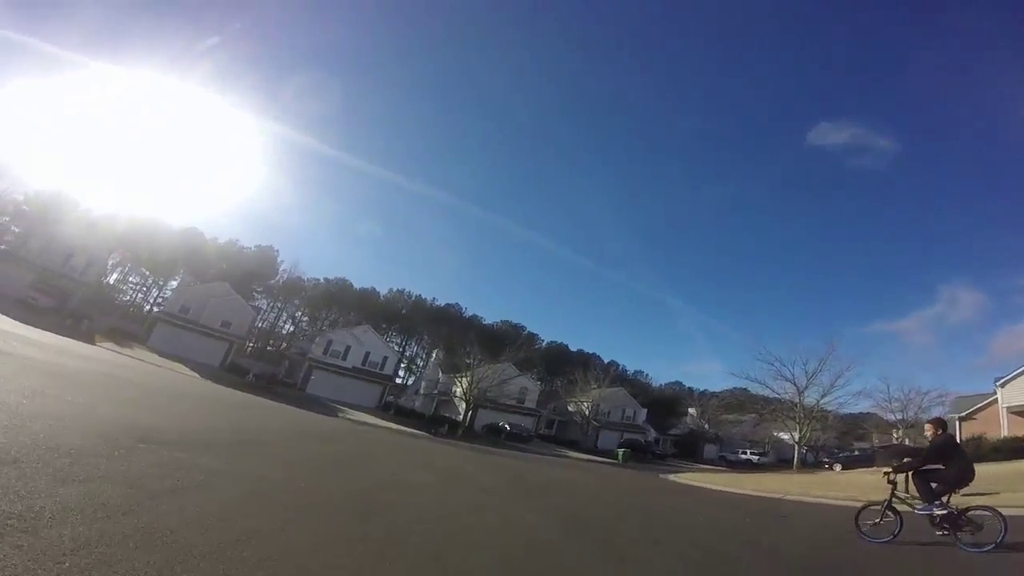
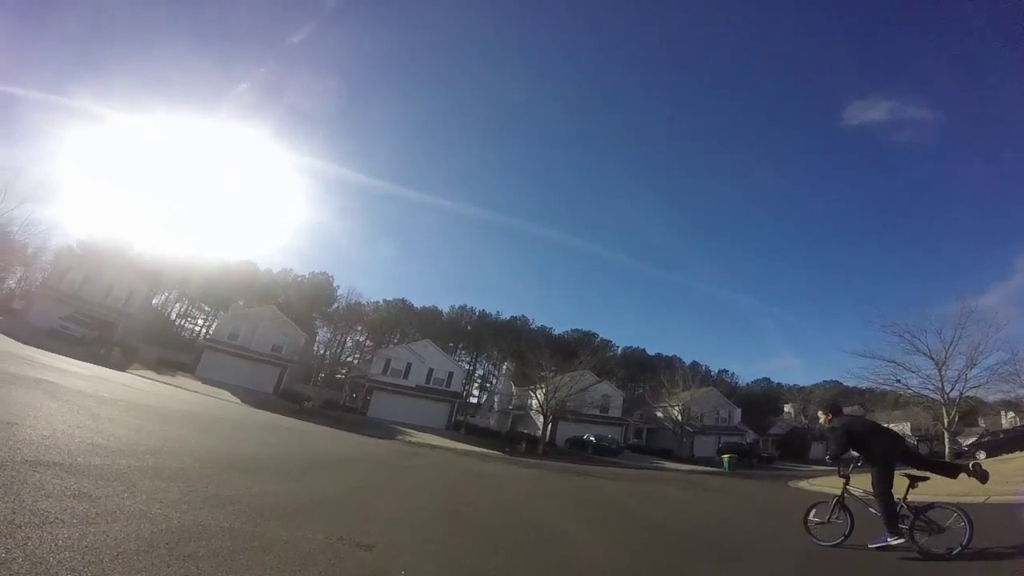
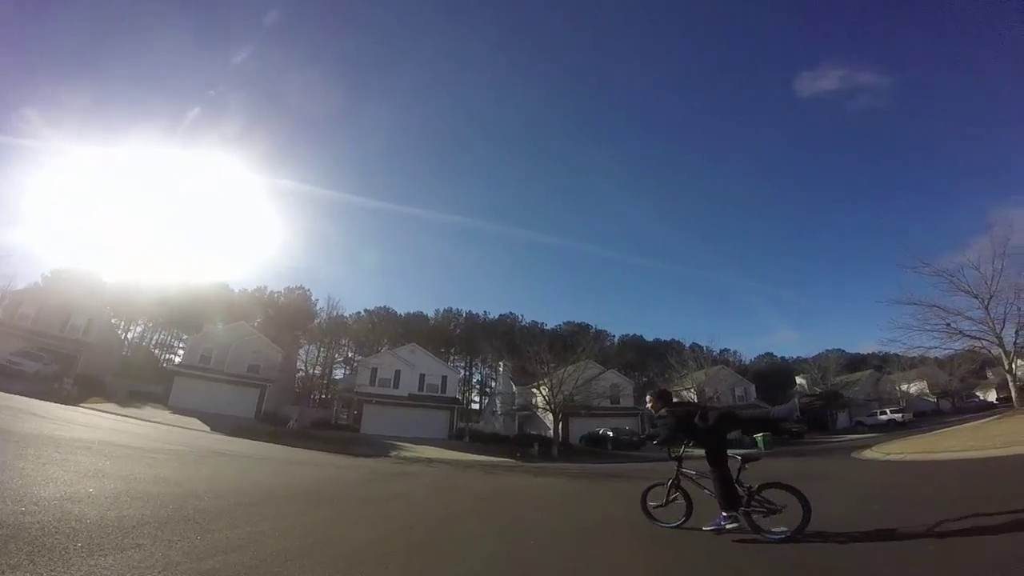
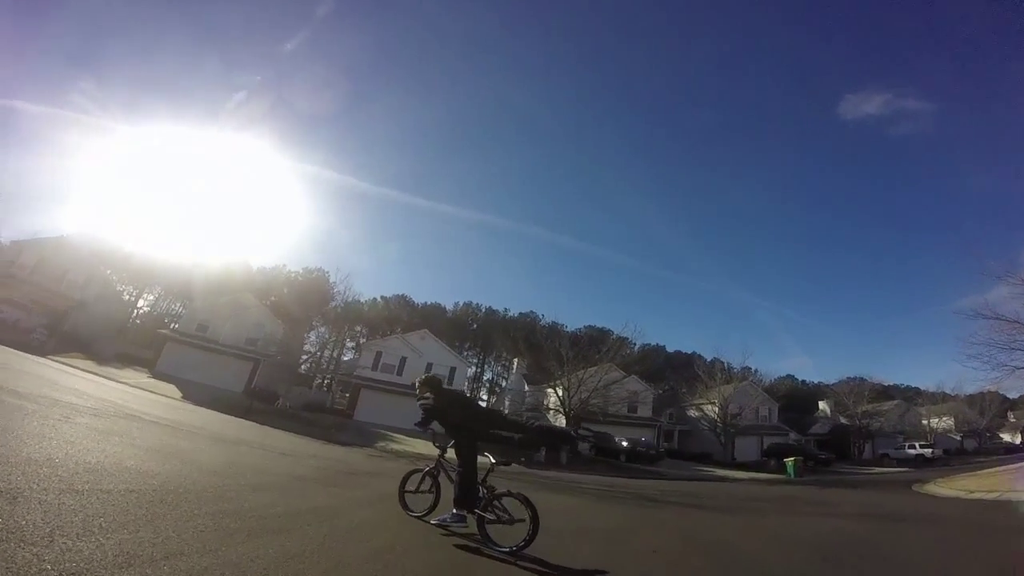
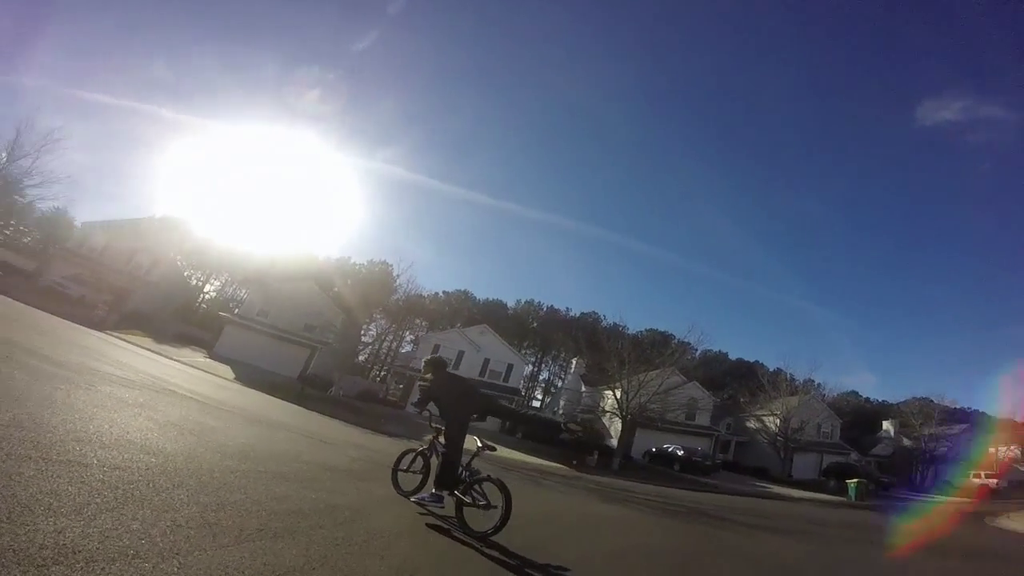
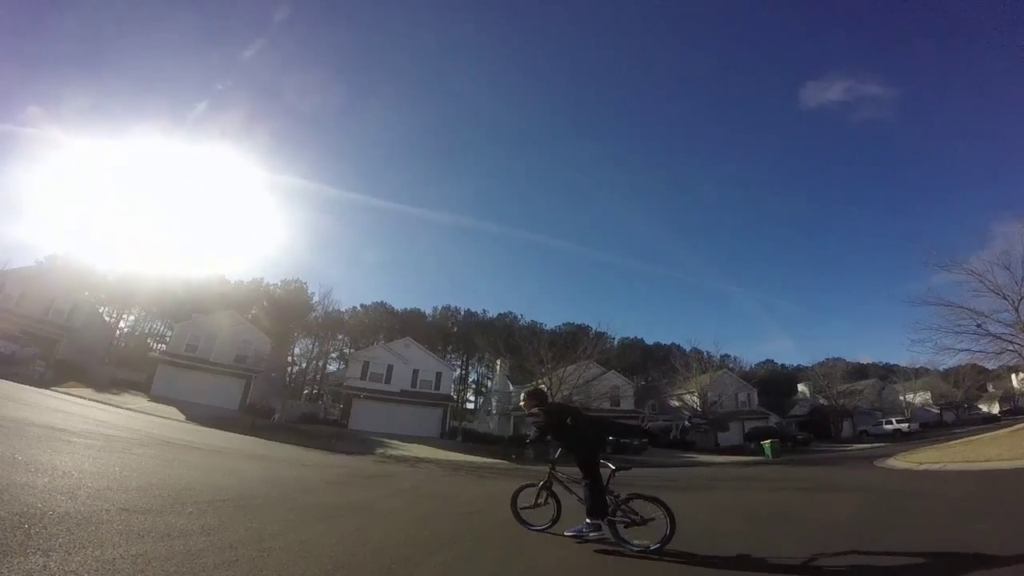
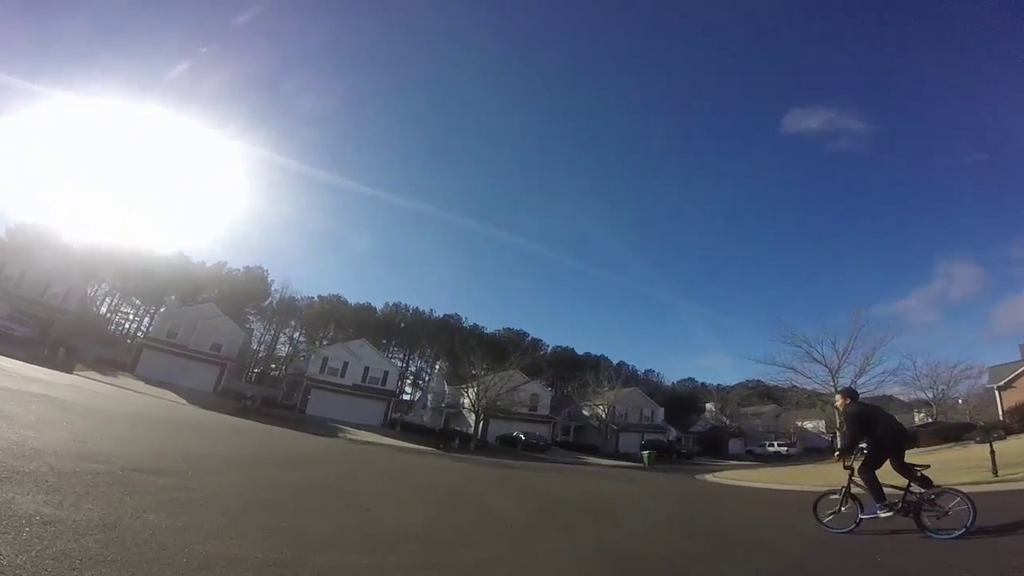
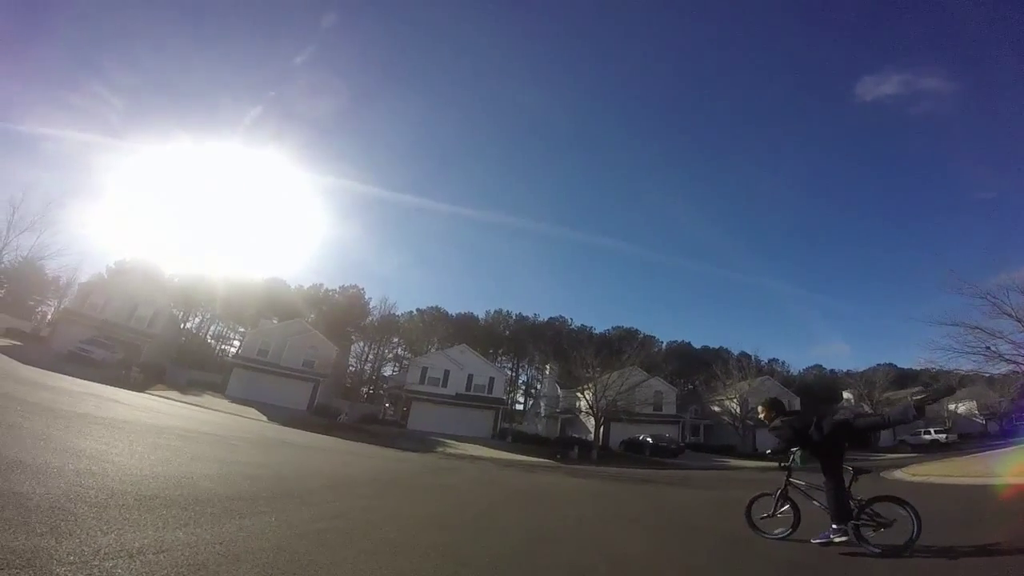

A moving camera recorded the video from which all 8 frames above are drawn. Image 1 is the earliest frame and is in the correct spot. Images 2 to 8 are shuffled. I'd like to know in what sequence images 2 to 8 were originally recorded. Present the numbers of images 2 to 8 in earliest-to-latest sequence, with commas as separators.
7, 2, 8, 3, 6, 4, 5
